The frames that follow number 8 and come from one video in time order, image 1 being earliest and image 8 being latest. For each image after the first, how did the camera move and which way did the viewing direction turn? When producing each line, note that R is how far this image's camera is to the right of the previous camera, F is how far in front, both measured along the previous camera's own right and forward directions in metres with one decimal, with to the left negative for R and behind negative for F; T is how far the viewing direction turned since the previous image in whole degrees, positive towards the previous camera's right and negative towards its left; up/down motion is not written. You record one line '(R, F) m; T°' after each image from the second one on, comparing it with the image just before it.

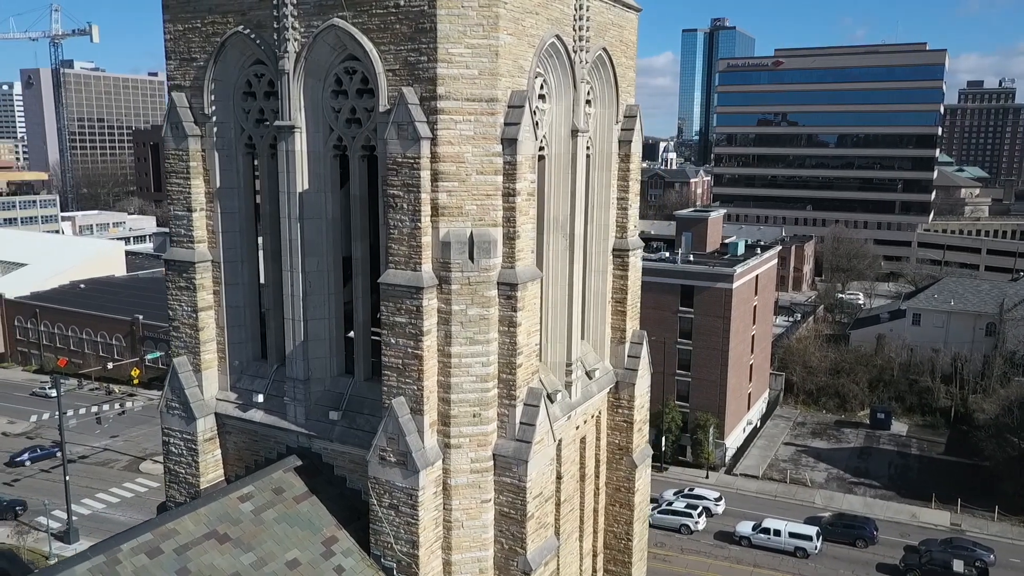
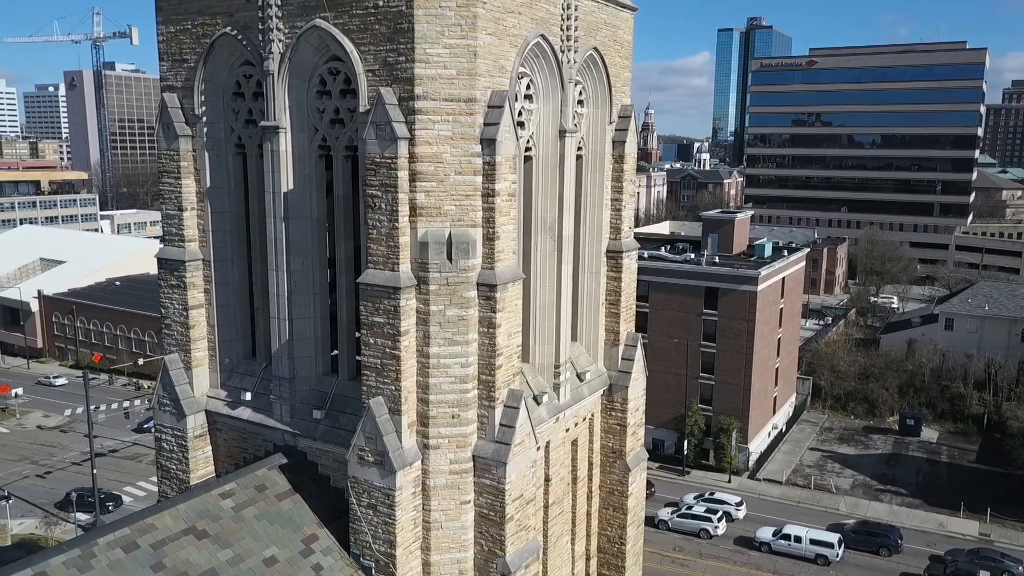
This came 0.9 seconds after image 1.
(+0.7, +0.1) m; -2°
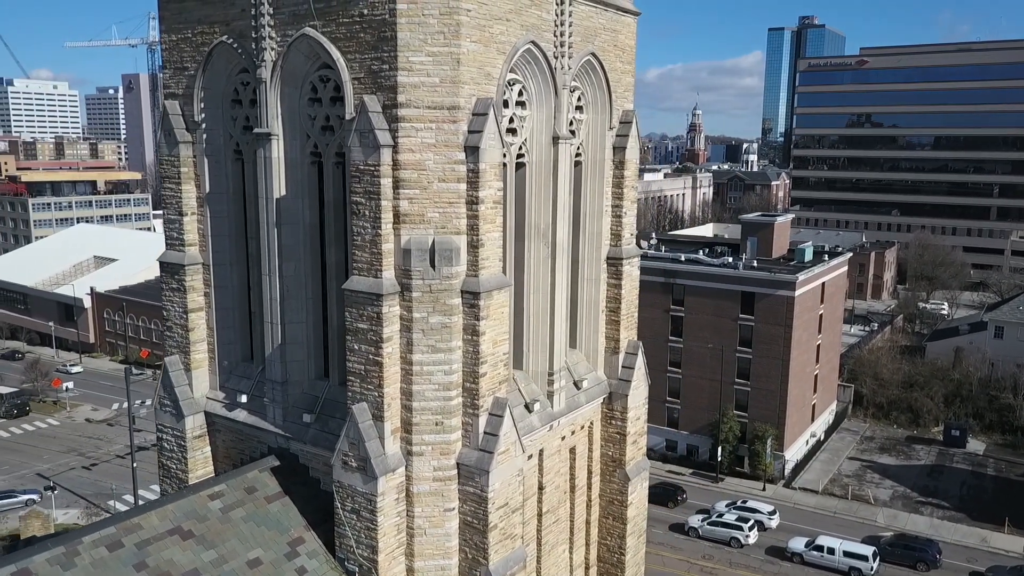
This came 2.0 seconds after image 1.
(+0.8, +0.1) m; -3°
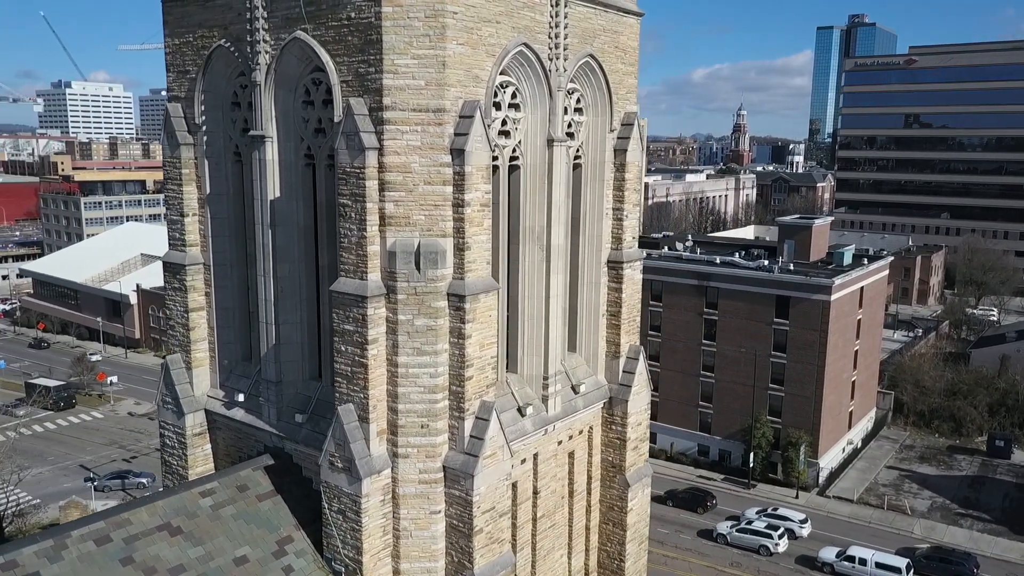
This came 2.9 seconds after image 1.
(+0.8, +0.1) m; -3°
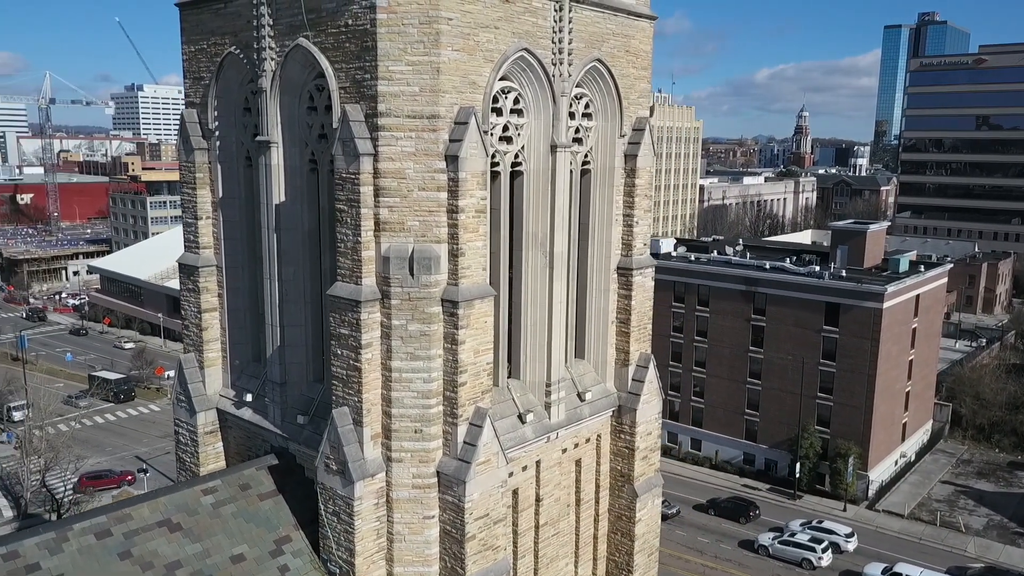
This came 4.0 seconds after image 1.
(+0.8, +0.1) m; -4°
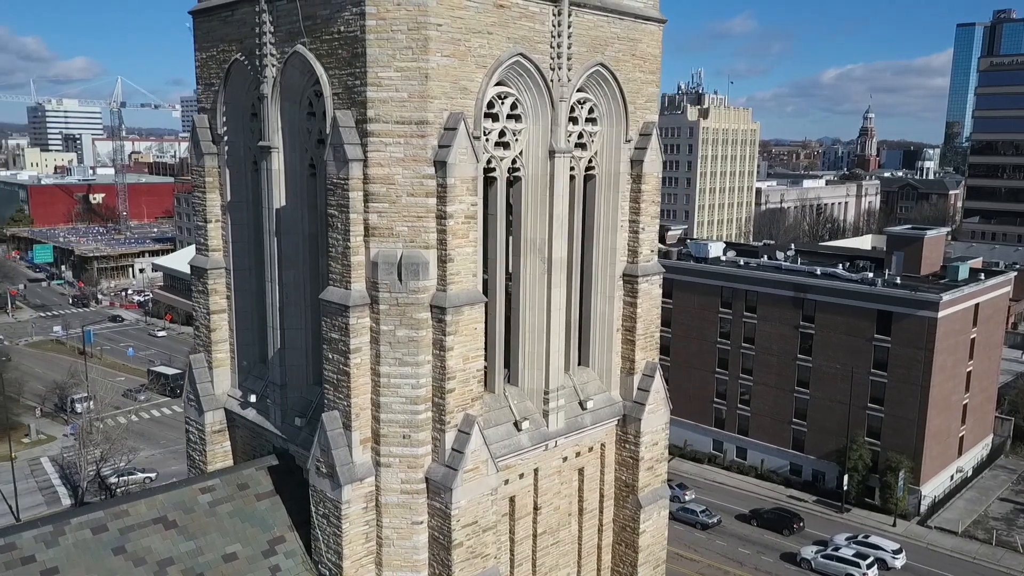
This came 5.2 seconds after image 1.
(+0.9, +0.1) m; -4°
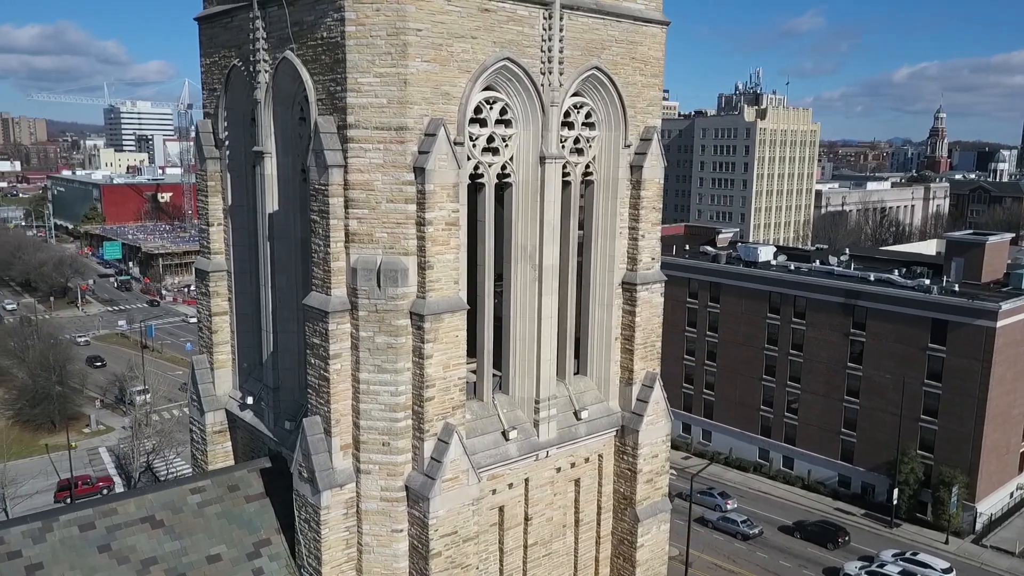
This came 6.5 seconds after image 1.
(+1.0, +0.2) m; -4°
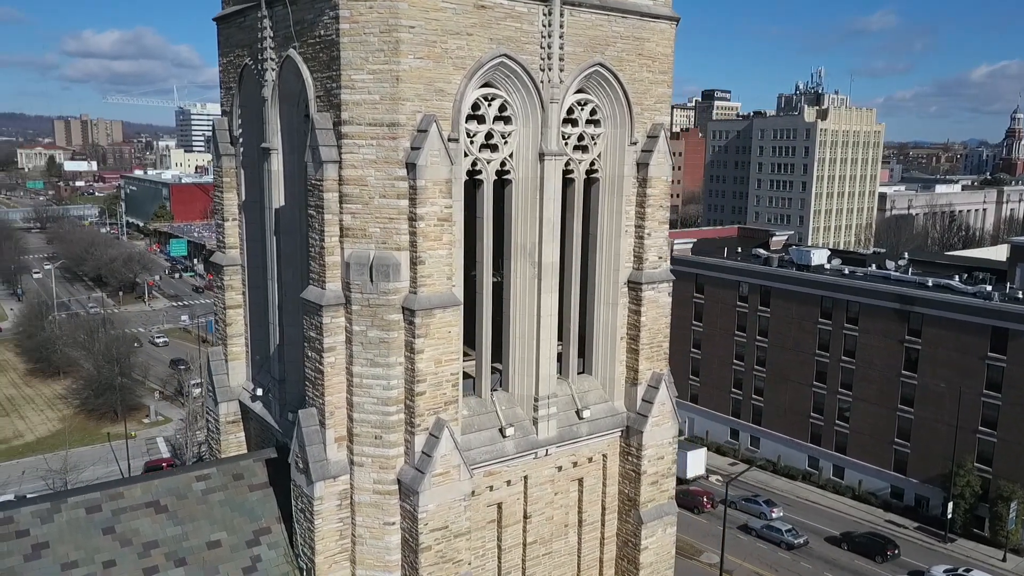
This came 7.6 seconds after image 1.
(+0.9, 0.0) m; -4°
